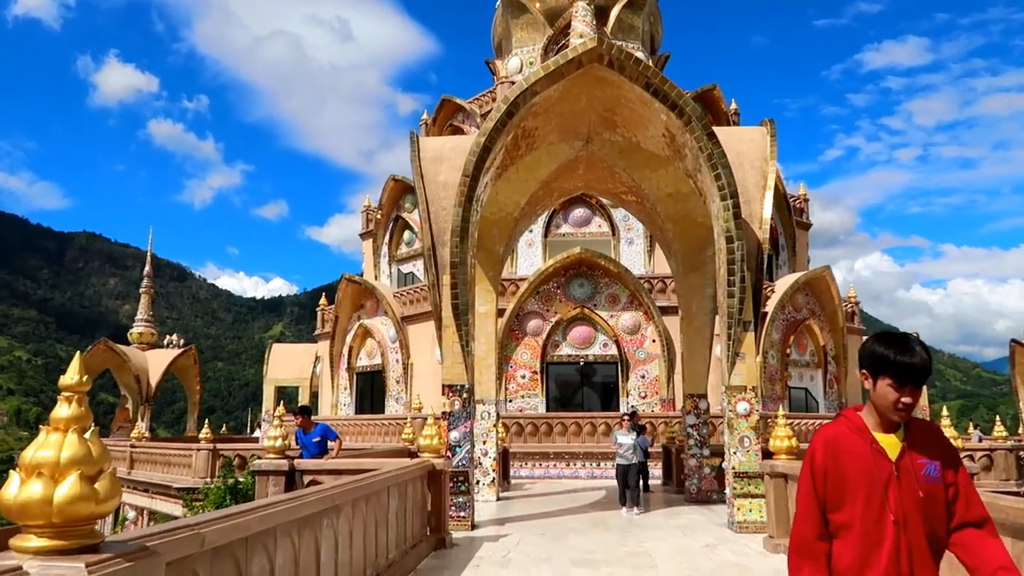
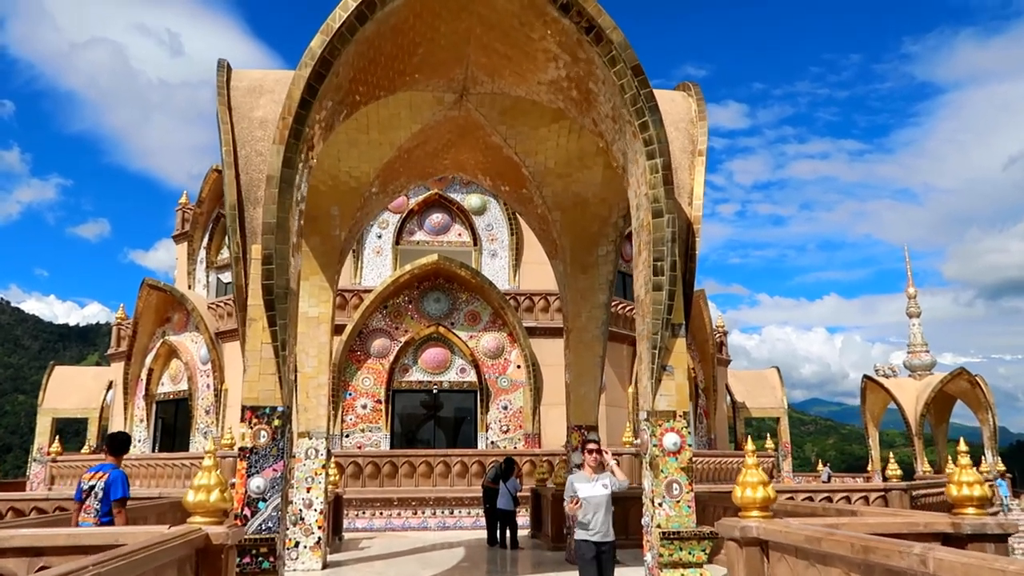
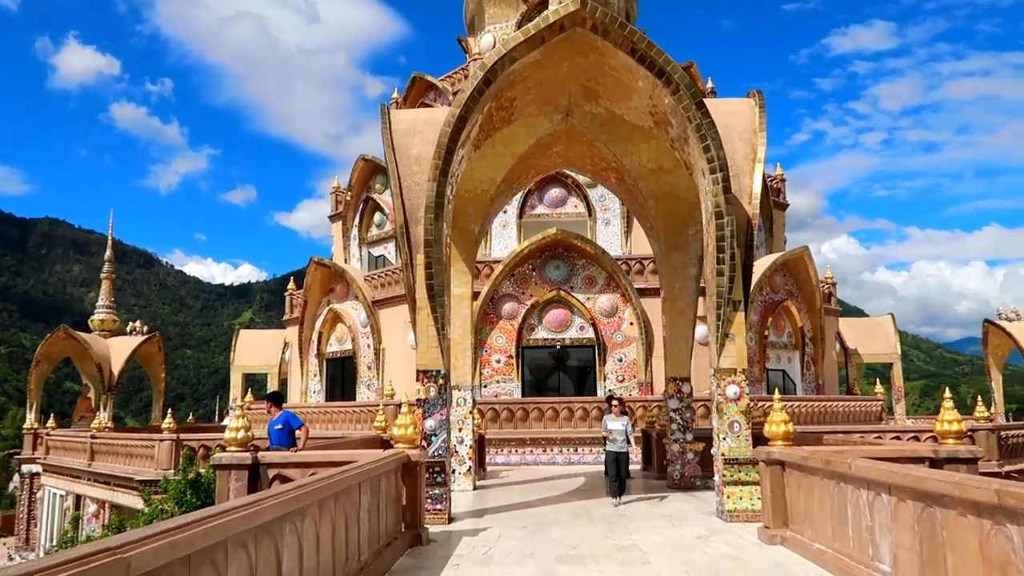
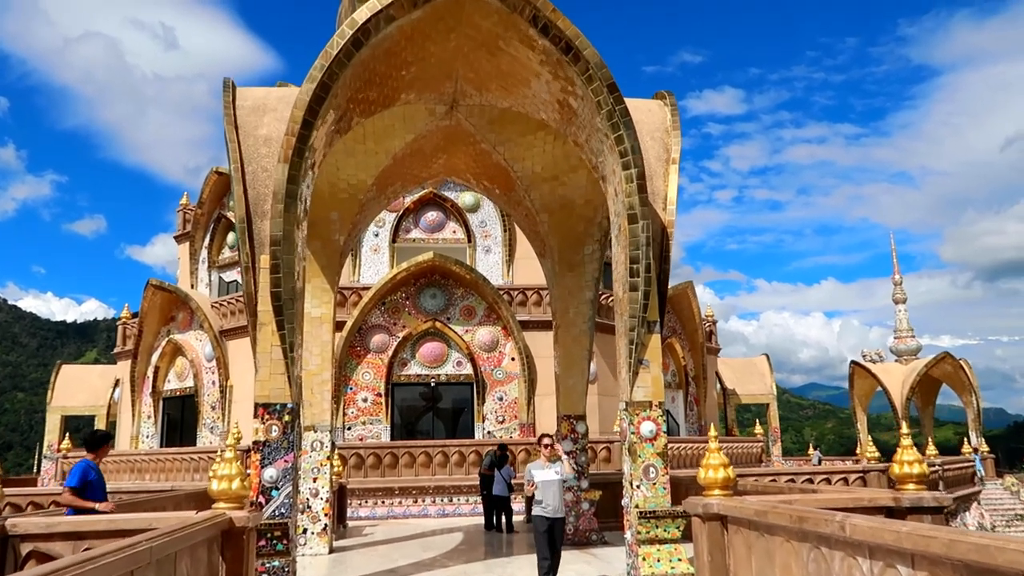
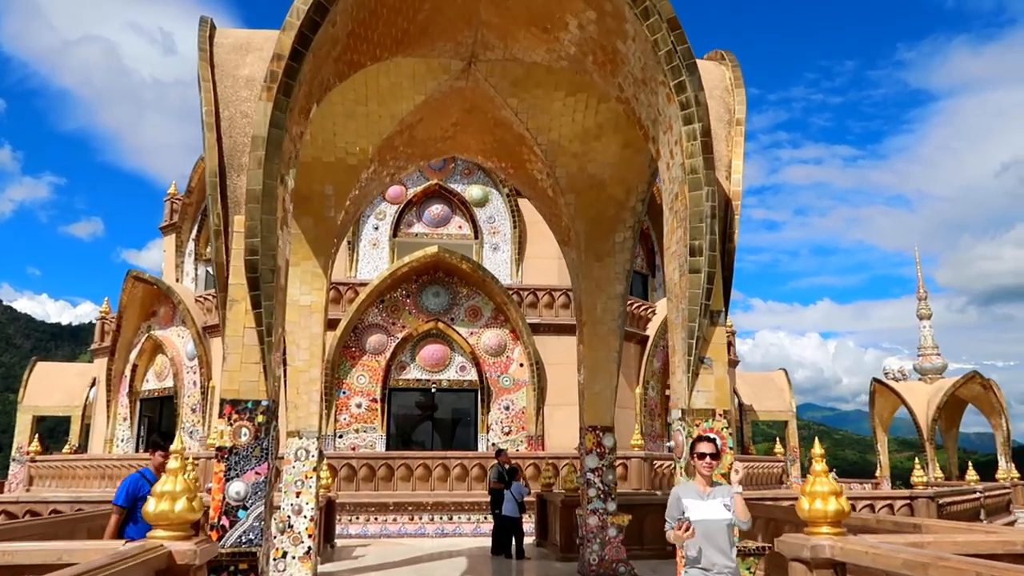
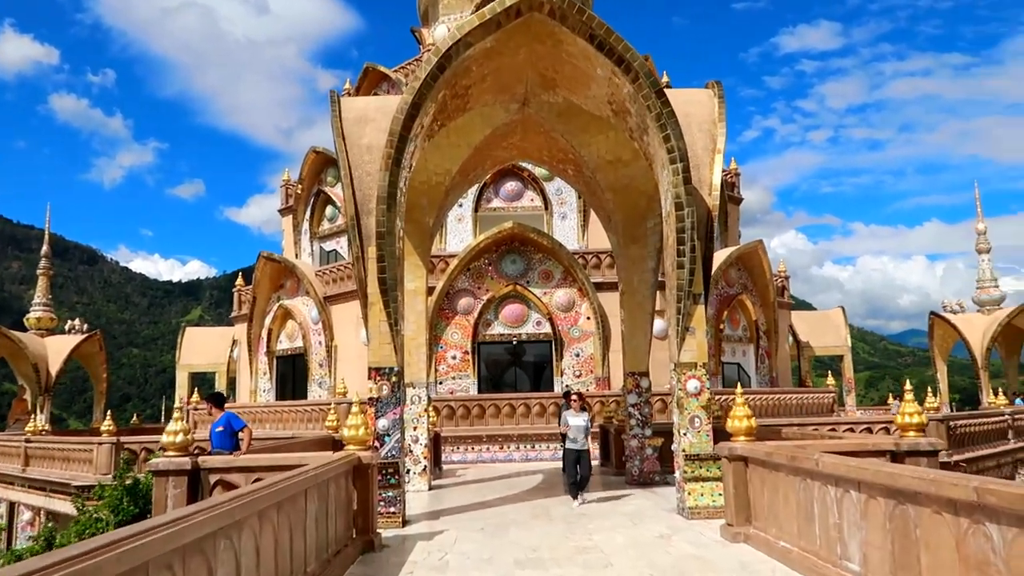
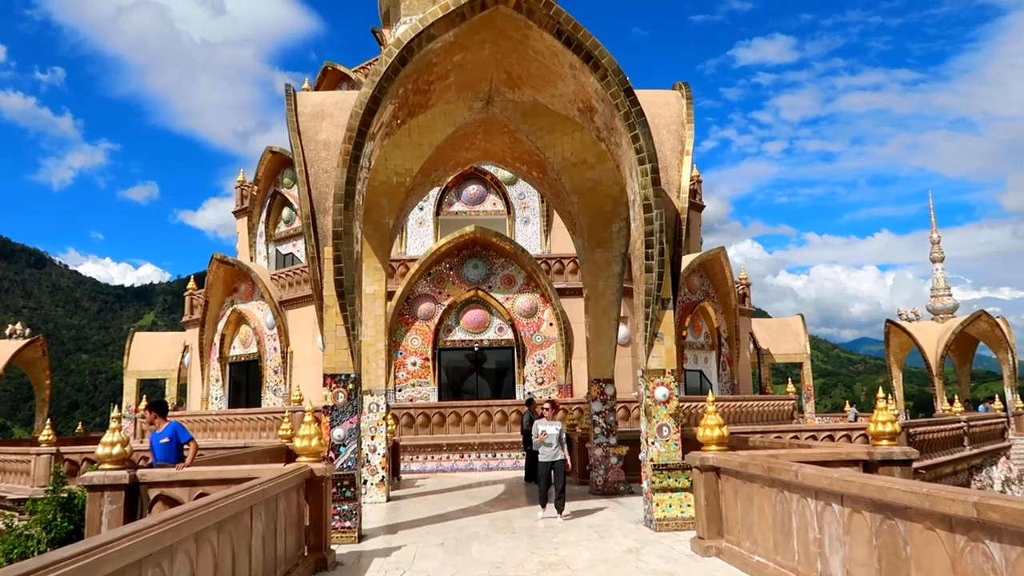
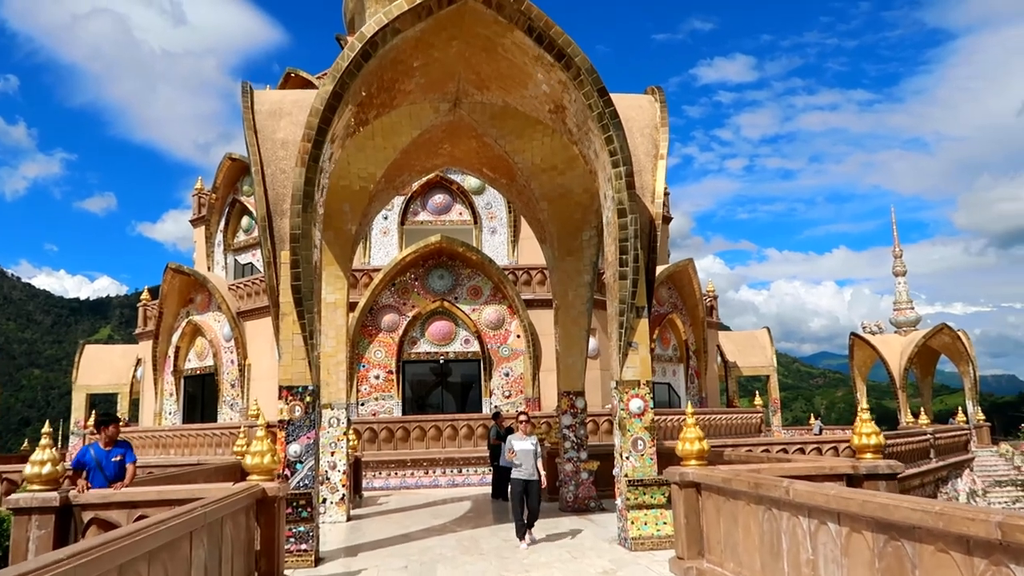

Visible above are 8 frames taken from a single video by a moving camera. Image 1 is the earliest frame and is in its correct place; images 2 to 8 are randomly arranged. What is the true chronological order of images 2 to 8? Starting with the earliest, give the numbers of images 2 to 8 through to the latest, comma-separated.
3, 6, 7, 8, 4, 2, 5
